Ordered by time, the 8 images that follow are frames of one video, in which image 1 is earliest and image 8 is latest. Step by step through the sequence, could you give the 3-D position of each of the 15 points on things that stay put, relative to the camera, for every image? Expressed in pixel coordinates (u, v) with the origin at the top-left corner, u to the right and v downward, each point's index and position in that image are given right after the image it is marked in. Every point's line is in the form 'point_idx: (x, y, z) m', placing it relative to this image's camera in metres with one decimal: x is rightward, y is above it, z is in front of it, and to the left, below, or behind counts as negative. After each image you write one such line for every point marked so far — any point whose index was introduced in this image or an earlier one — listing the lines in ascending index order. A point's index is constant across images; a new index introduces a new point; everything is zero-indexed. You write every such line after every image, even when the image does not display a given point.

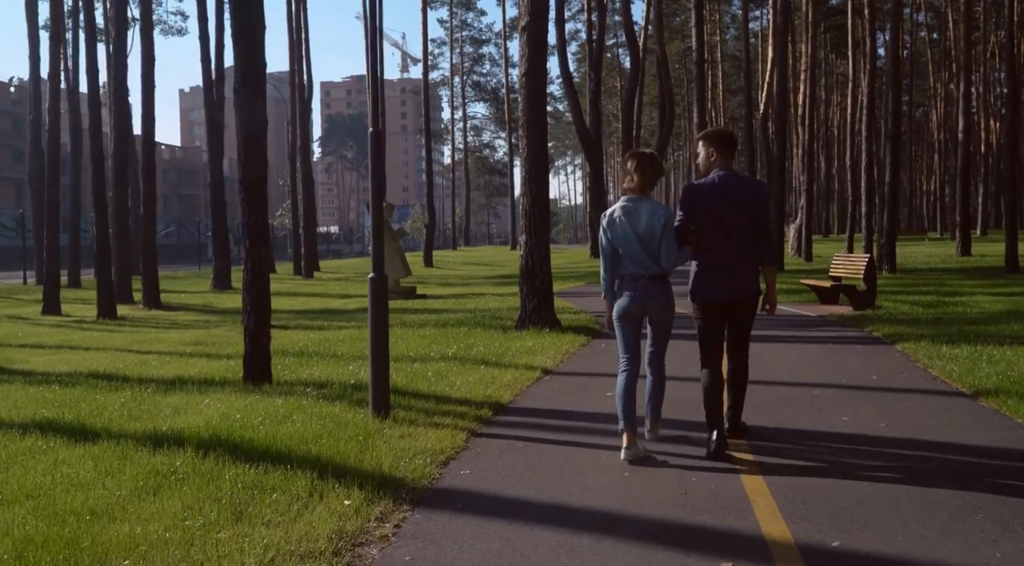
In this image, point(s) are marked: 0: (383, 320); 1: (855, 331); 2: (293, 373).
0: (-0.9, -0.3, +7.5) m
1: (+4.4, -0.6, +13.3) m
2: (-2.2, -0.9, +10.5) m
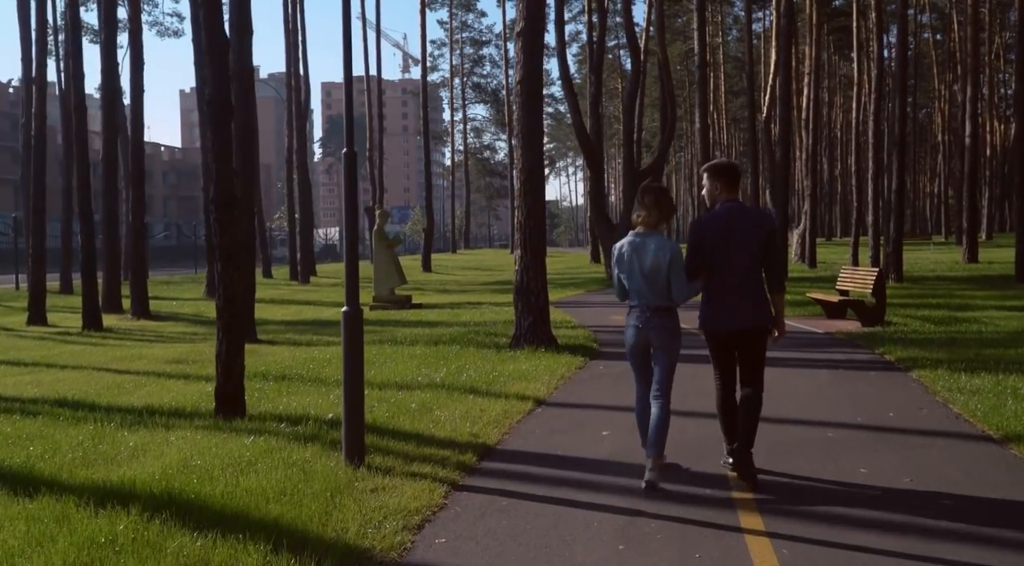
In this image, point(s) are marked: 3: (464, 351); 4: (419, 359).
0: (-1.0, -0.5, +6.9) m
1: (+4.3, -0.9, +12.7) m
2: (-2.3, -1.2, +9.9) m
3: (-0.6, -0.9, +14.2) m
4: (-1.2, -1.0, +13.5) m
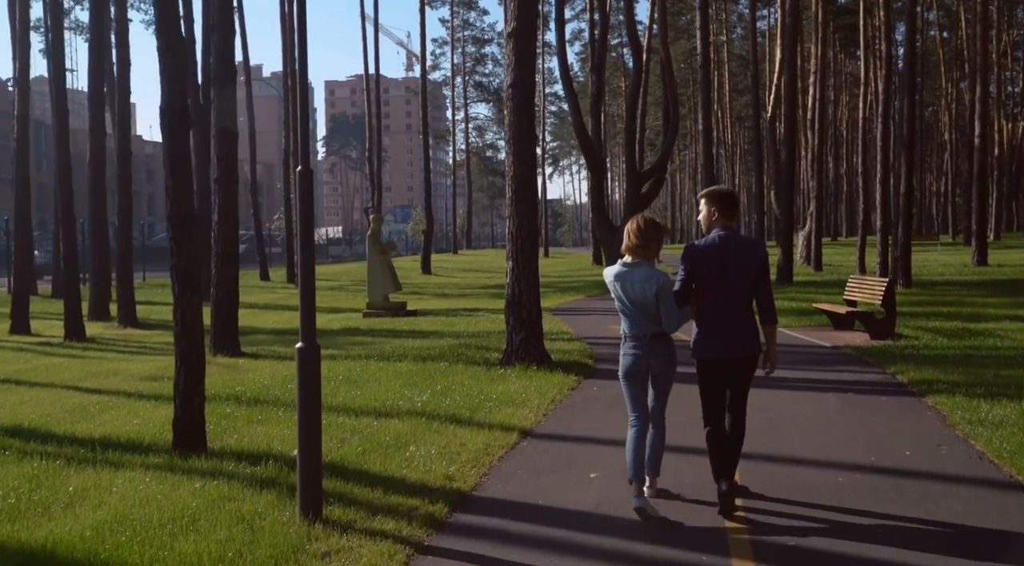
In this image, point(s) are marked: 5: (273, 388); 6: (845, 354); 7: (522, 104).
0: (-1.2, -0.7, +6.2) m
1: (+4.2, -1.0, +11.9) m
2: (-2.5, -1.3, +9.2) m
3: (-0.8, -1.1, +13.5) m
4: (-1.3, -1.2, +12.8) m
5: (-2.9, -1.3, +12.6) m
6: (+4.5, -1.0, +14.0) m
7: (+0.1, +2.4, +13.9) m
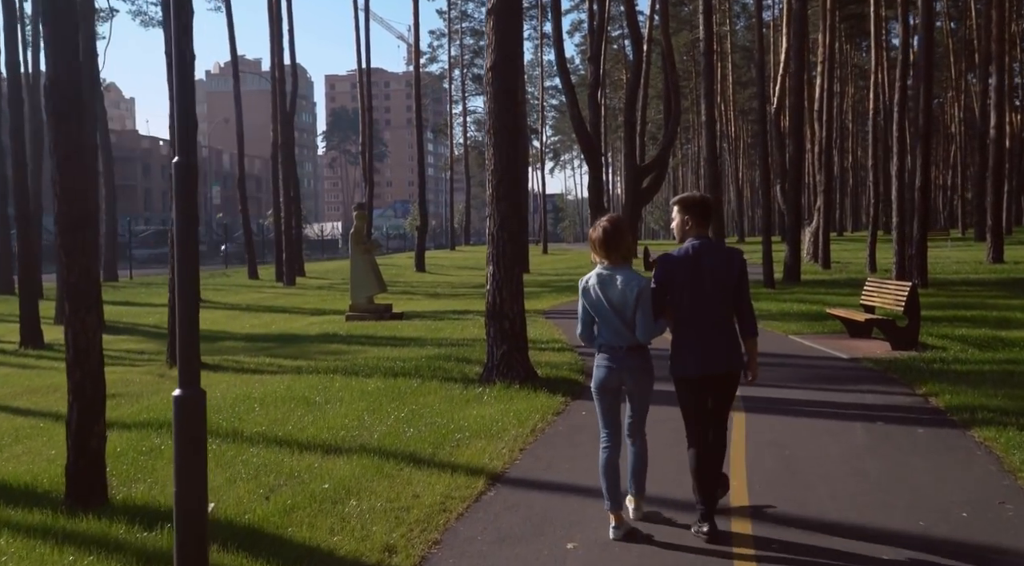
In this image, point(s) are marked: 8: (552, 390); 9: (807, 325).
0: (-1.4, -0.8, +4.7) m
1: (+3.9, -1.1, +10.4) m
2: (-2.7, -1.5, +7.7) m
3: (-1.0, -1.2, +12.0) m
4: (-1.5, -1.3, +11.3) m
5: (-3.2, -1.4, +11.2) m
6: (+4.3, -1.0, +12.5) m
7: (-0.1, +2.3, +12.4) m
8: (+0.4, -1.2, +11.5) m
9: (+5.1, -0.7, +17.9) m
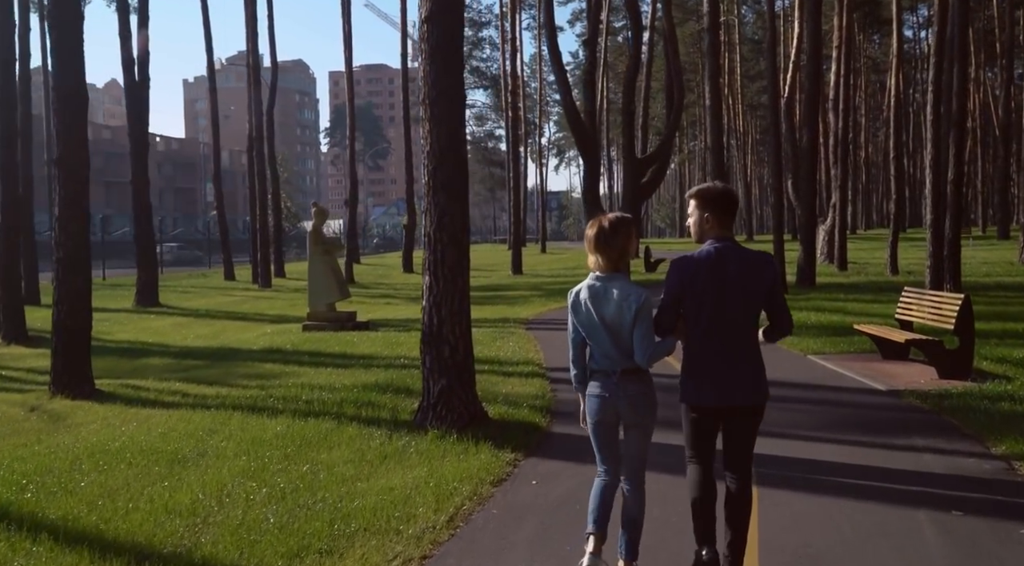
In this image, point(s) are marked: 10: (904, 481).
0: (-2.0, -0.9, +1.9) m
1: (+3.4, -1.3, +7.6) m
2: (-3.3, -1.6, +4.9) m
3: (-1.5, -1.3, +9.2) m
4: (-2.1, -1.4, +8.5) m
5: (-3.7, -1.5, +8.4) m
6: (+3.7, -1.2, +9.7) m
7: (-0.6, +2.2, +9.5) m
8: (-0.1, -1.3, +8.7) m
9: (+4.6, -0.8, +15.0) m
10: (+2.7, -1.3, +7.1) m
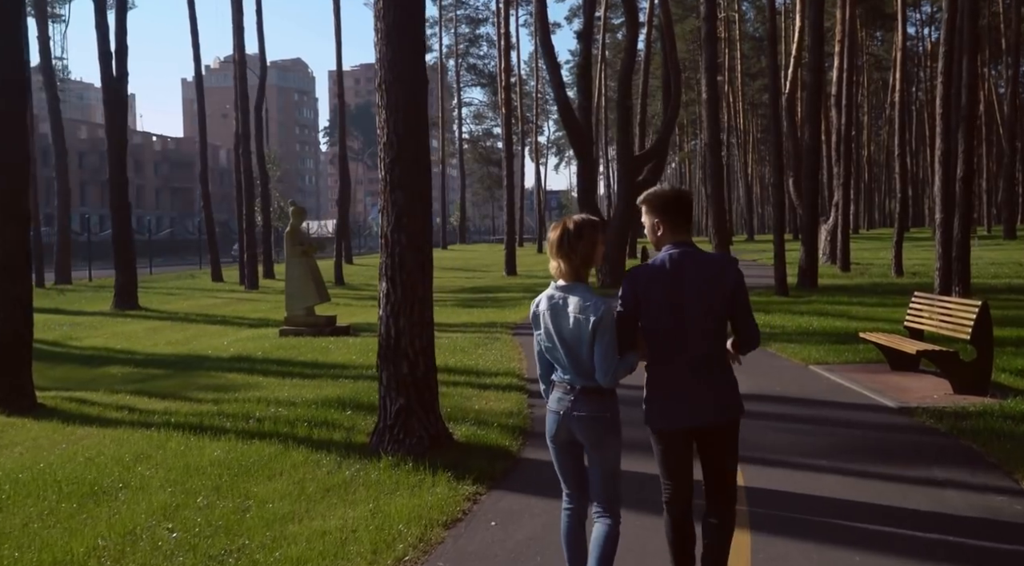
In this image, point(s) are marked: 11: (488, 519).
0: (-2.3, -1.0, +0.8) m
1: (+3.1, -1.3, +6.5) m
2: (-3.5, -1.7, +3.9) m
3: (-1.8, -1.4, +8.2) m
4: (-2.4, -1.5, +7.5) m
5: (-4.0, -1.6, +7.3) m
6: (+3.4, -1.2, +8.6) m
7: (-0.9, +2.1, +8.5) m
8: (-0.4, -1.4, +7.7) m
9: (+4.3, -0.9, +14.0) m
10: (+2.4, -1.4, +6.1) m
11: (-0.2, -1.5, +6.7) m
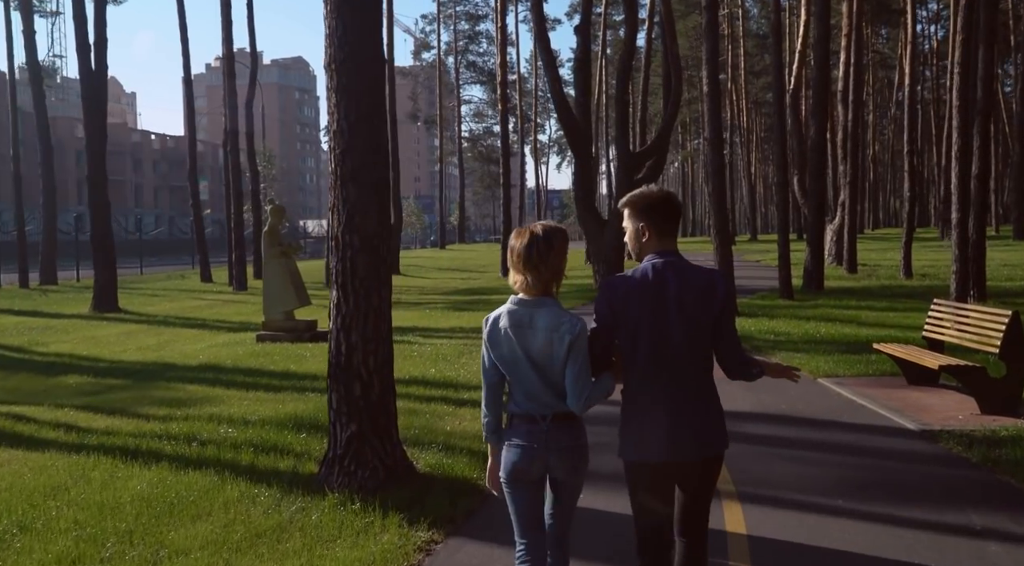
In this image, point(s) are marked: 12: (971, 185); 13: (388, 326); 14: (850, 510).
0: (-2.6, -1.1, -0.2) m
1: (+2.9, -1.4, +5.4) m
2: (-3.8, -1.7, +2.8) m
3: (-2.0, -1.5, +7.1) m
4: (-2.6, -1.5, +6.4) m
5: (-4.2, -1.6, +6.3) m
6: (+3.2, -1.3, +7.5) m
7: (-1.1, +2.0, +7.4) m
8: (-0.6, -1.4, +6.6) m
9: (+4.1, -1.0, +12.9) m
10: (+2.2, -1.5, +5.0) m
11: (-0.4, -1.5, +5.6) m
12: (+8.7, +1.9, +19.7) m
13: (-0.9, -0.3, +7.5) m
14: (+2.2, -1.4, +6.4) m
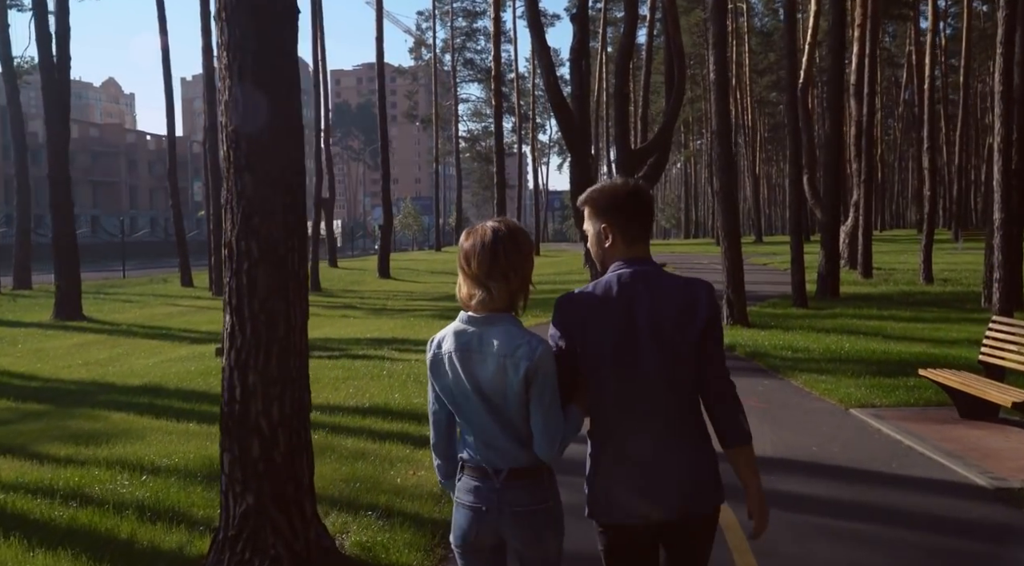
0: (-2.8, -1.2, -2.1) m
1: (+2.6, -1.5, +3.6) m
2: (-4.1, -1.8, +0.9) m
3: (-2.3, -1.6, +5.2) m
4: (-2.8, -1.6, +4.5) m
5: (-4.5, -1.7, +4.4) m
6: (+3.0, -1.4, +5.6) m
7: (-1.4, +1.9, +5.5) m
8: (-0.9, -1.6, +4.7) m
9: (+3.9, -1.1, +11.0) m
10: (+1.9, -1.6, +3.1) m
11: (-0.6, -1.7, +3.7) m
12: (+8.5, +1.7, +17.8) m
13: (-1.2, -0.4, +5.6) m
14: (+1.9, -1.5, +4.5) m
